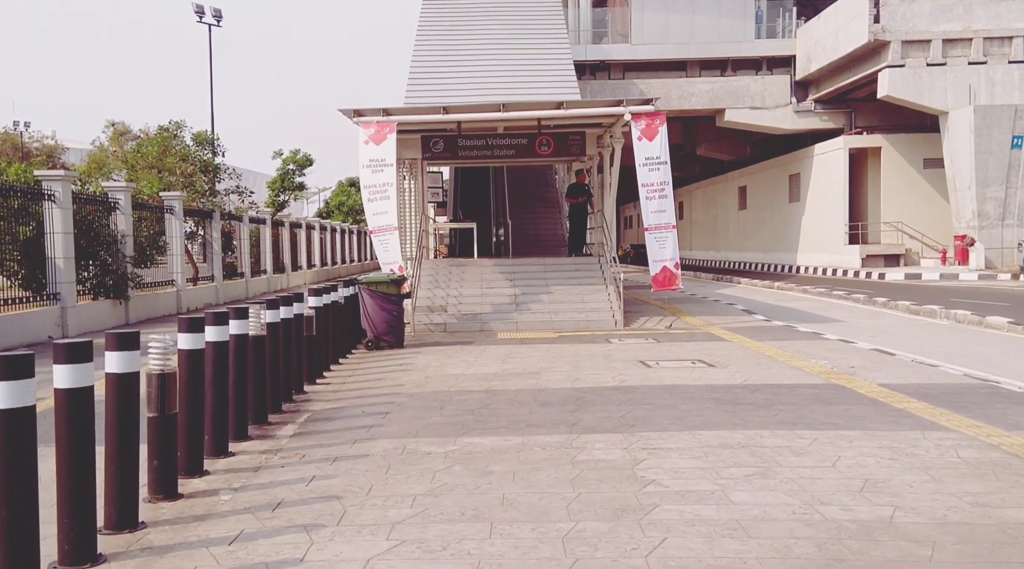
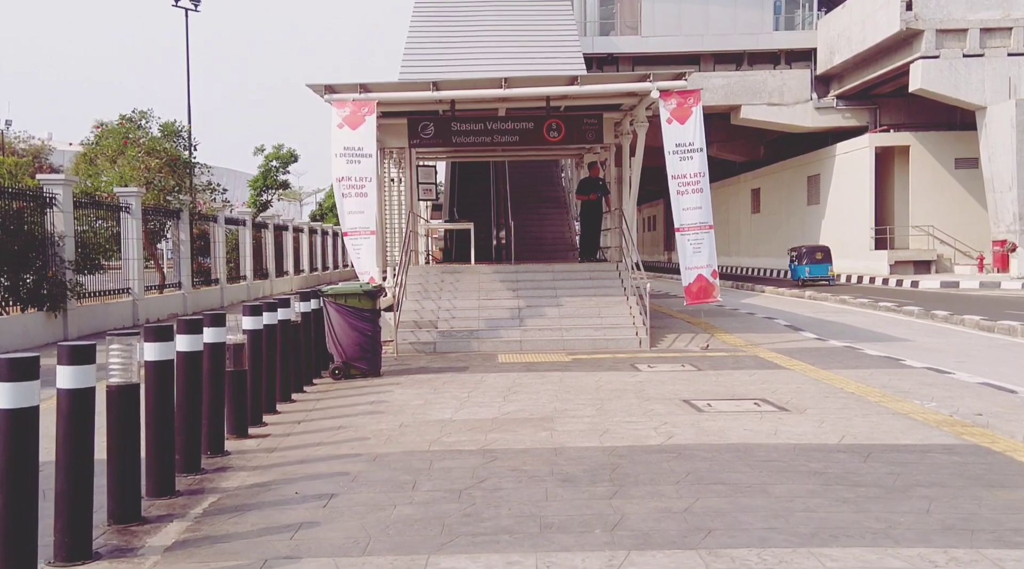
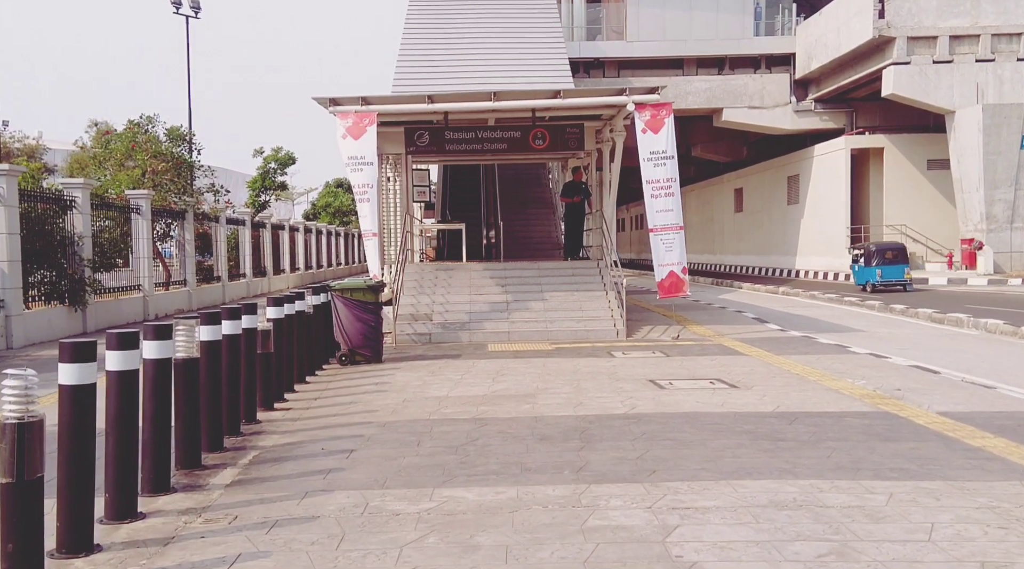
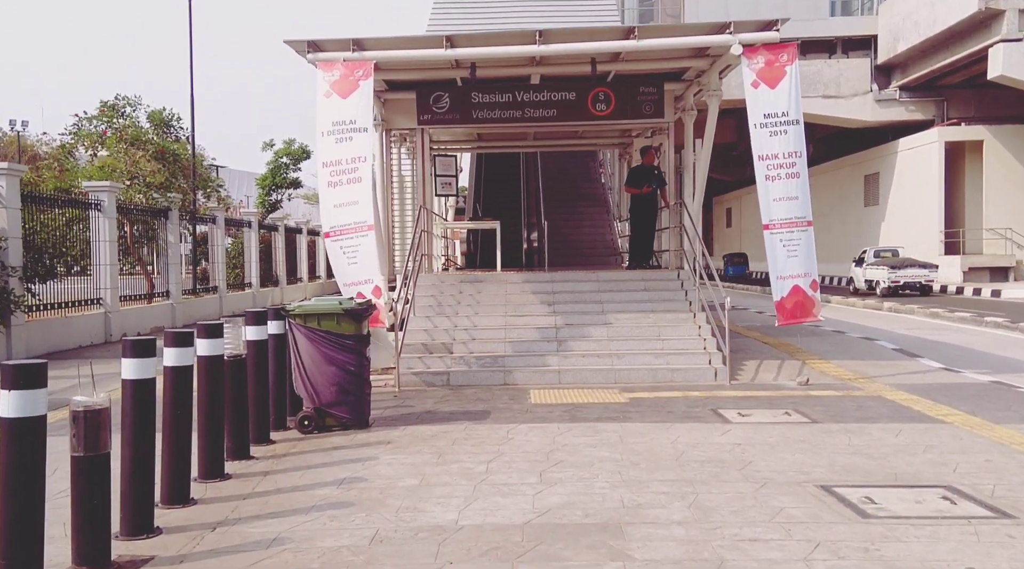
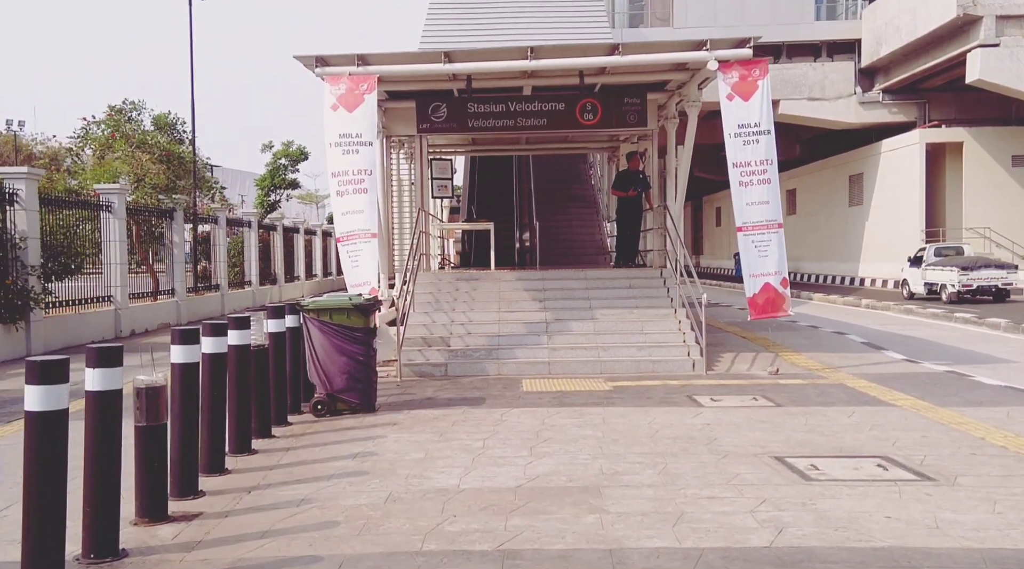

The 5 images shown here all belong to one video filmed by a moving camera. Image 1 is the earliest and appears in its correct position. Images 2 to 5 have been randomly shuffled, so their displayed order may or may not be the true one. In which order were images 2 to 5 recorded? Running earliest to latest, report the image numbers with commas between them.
3, 2, 5, 4
